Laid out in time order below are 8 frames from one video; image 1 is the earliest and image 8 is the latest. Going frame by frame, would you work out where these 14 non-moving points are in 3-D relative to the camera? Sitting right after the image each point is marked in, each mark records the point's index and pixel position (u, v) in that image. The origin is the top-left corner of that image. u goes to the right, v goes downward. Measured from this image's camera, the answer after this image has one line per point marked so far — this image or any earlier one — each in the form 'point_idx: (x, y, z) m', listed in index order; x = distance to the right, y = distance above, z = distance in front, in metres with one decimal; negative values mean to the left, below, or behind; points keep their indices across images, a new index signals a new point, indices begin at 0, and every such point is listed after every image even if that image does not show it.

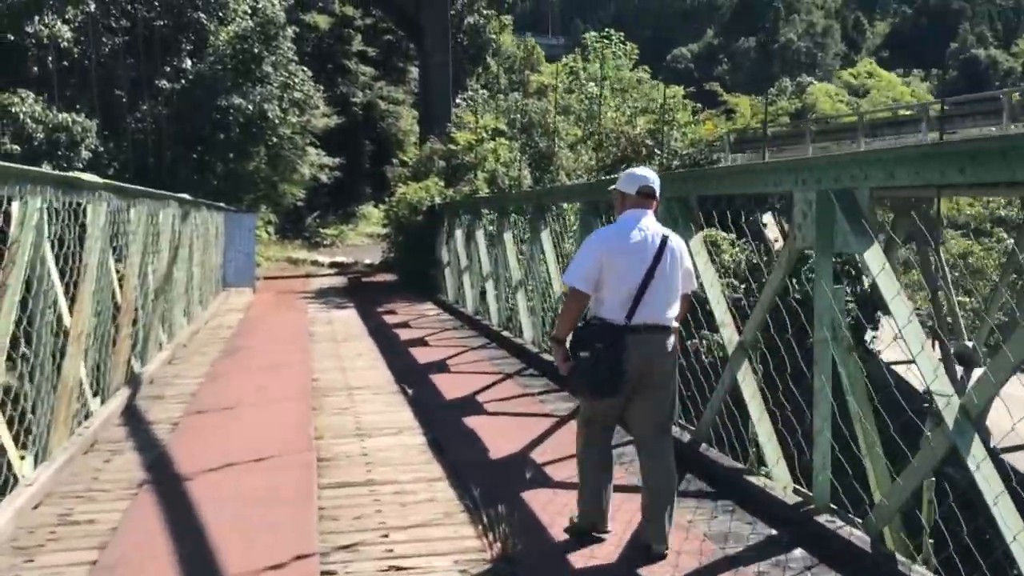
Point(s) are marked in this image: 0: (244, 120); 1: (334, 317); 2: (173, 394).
0: (-4.7, +3.0, +17.5) m
1: (-1.9, -0.3, +10.5) m
2: (-2.0, -0.6, +5.9) m
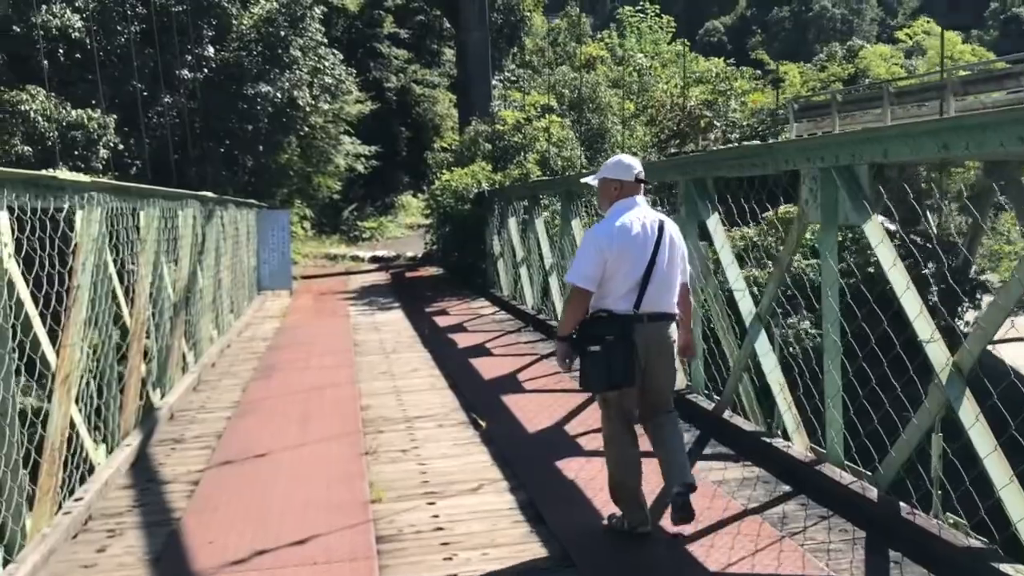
0: (-4.0, +3.0, +16.6) m
1: (-1.3, -0.3, +9.5) m
2: (-1.6, -0.7, +4.9) m
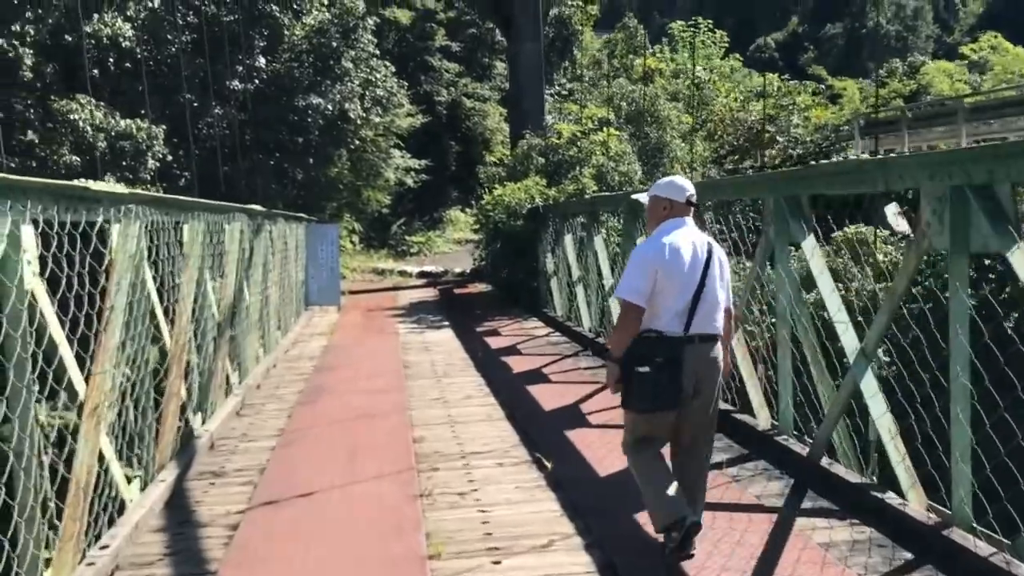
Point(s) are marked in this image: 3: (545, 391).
0: (-3.1, +2.7, +16.3) m
1: (-0.8, -0.5, +9.1) m
2: (-1.3, -0.8, +4.6) m
3: (+0.2, -0.6, +6.1) m
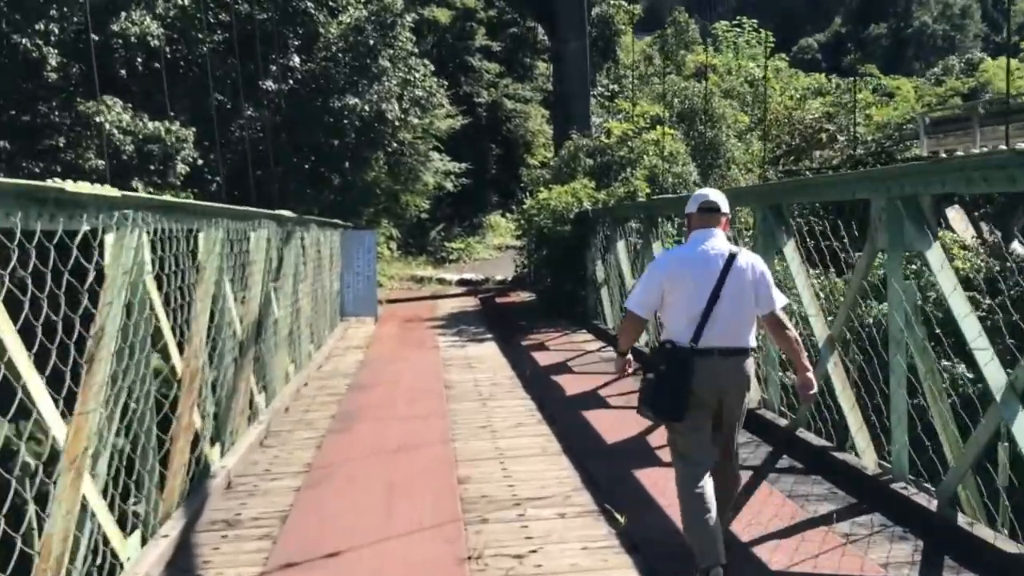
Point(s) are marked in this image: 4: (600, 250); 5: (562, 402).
0: (-2.4, +2.6, +15.8) m
1: (-0.3, -0.6, +8.4) m
2: (-1.0, -0.9, +3.9) m
3: (+0.5, -0.7, +5.4) m
4: (+0.9, +0.4, +9.7) m
5: (+0.3, -0.7, +6.0) m
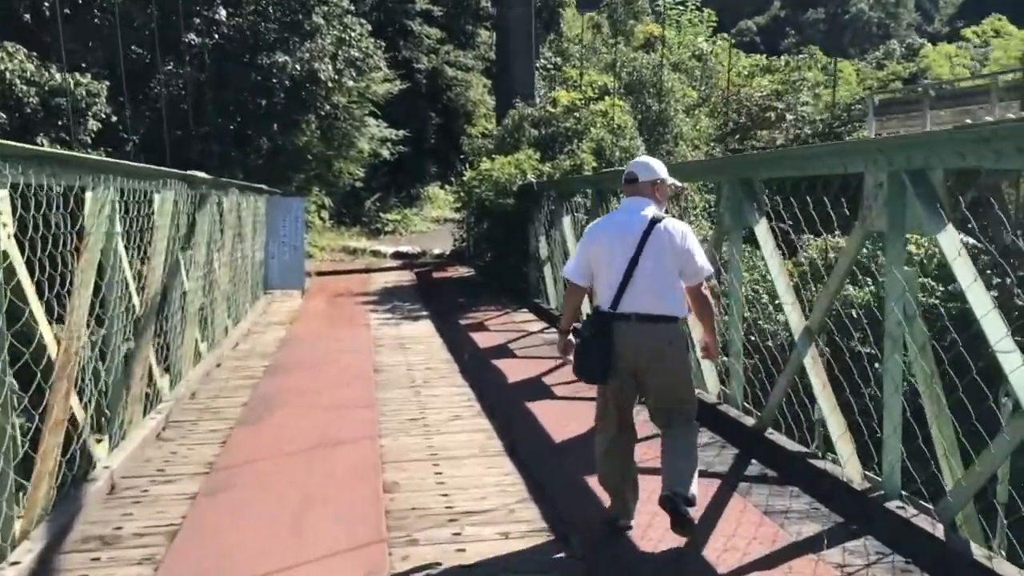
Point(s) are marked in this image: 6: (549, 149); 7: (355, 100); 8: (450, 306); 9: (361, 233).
0: (-3.3, +3.0, +15.0) m
1: (-0.8, -0.4, +7.8) m
2: (-1.2, -0.8, +3.3) m
3: (+0.2, -0.6, +4.9) m
4: (+0.3, +0.6, +9.1) m
5: (0.0, -0.6, +5.5) m
6: (+0.4, +1.6, +11.2) m
7: (-2.6, +3.1, +16.7) m
8: (-0.6, -0.2, +9.8) m
9: (-3.0, +1.1, +19.8) m
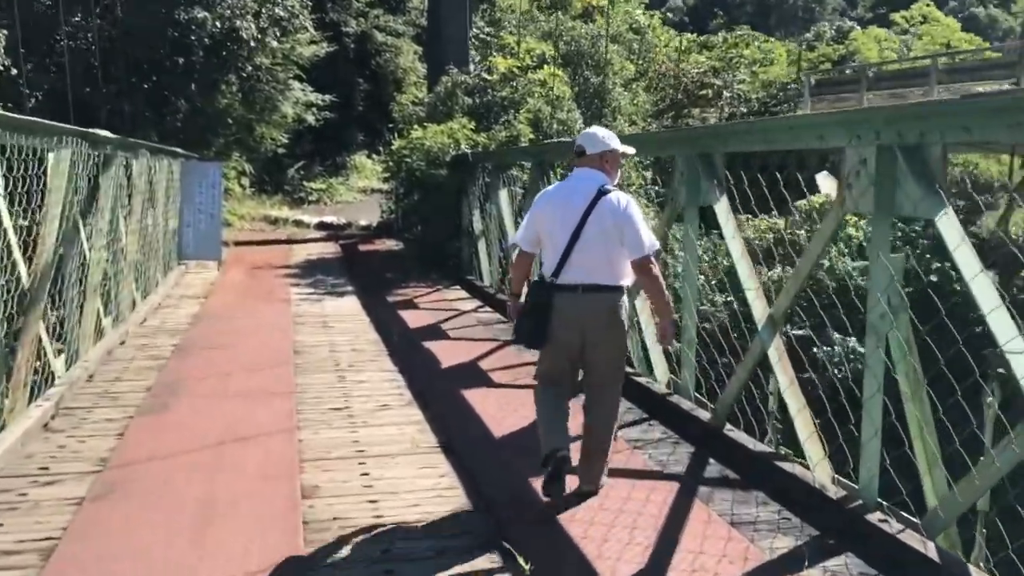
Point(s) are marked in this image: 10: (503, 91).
0: (-4.3, +3.5, +14.2) m
1: (-1.4, -0.2, +7.3) m
2: (-1.4, -0.7, +2.8) m
3: (-0.1, -0.5, +4.5) m
4: (-0.3, +0.8, +8.7) m
5: (-0.4, -0.4, +5.0) m
6: (-0.3, +1.8, +10.8) m
7: (-3.7, +3.6, +15.9) m
8: (-1.3, +0.1, +9.3) m
9: (-4.3, +1.7, +19.0) m
10: (-0.1, +2.1, +10.7) m
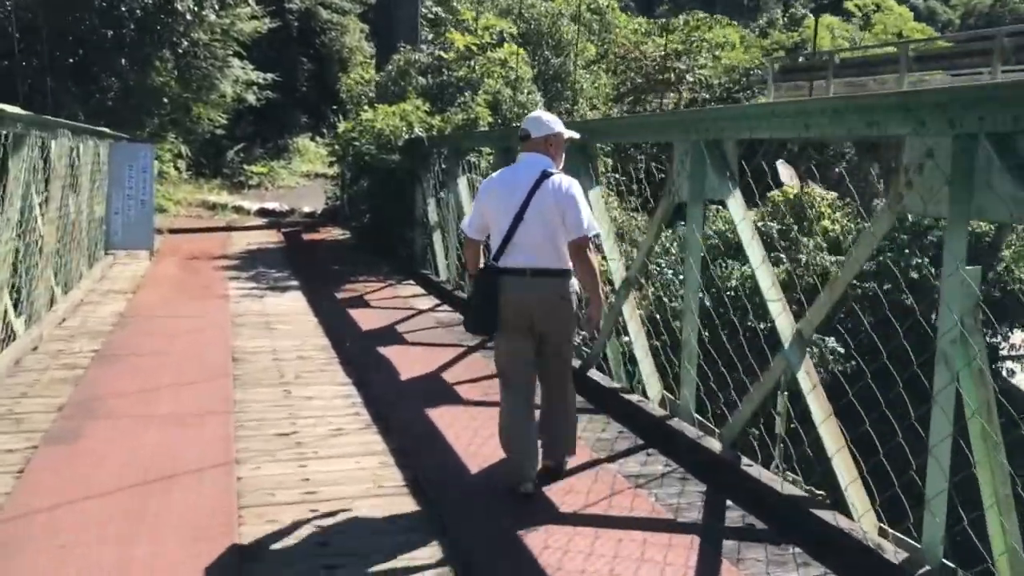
0: (-4.9, +3.6, +13.3) m
1: (-1.6, -0.2, +6.7) m
2: (-1.4, -0.8, +2.2) m
3: (-0.2, -0.5, +3.9) m
4: (-0.6, +0.8, +8.1) m
5: (-0.5, -0.5, +4.4) m
6: (-0.8, +1.9, +10.1) m
7: (-4.4, +3.8, +15.1) m
8: (-1.6, +0.1, +8.6) m
9: (-5.2, +1.9, +18.2) m
10: (-0.5, +2.2, +10.1) m
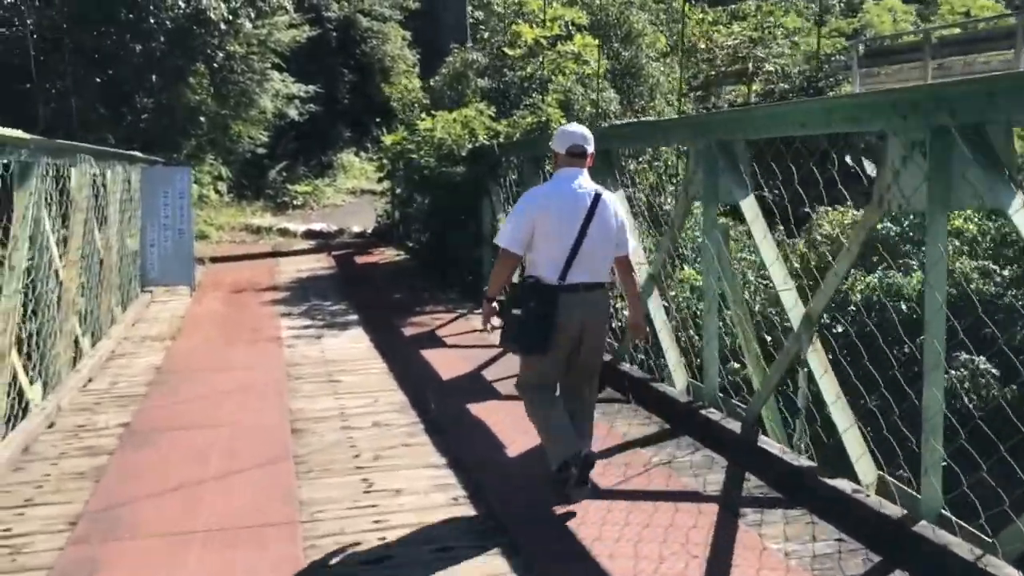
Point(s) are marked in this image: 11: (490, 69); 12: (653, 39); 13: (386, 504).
0: (-4.2, +3.2, +12.4) m
1: (-1.0, -0.4, +5.7) m
2: (-1.0, -1.0, +1.1) m
3: (+0.3, -0.7, +2.8) m
4: (0.0, +0.6, +7.0) m
5: (0.0, -0.6, +3.4) m
6: (-0.1, +1.7, +9.1) m
7: (-3.6, +3.4, +14.2) m
8: (-1.0, -0.1, +7.6) m
9: (-4.3, +1.4, +17.3) m
10: (+0.1, +2.0, +9.1) m
11: (-0.2, +2.0, +9.3) m
12: (+1.5, +2.7, +10.8) m
13: (-0.4, -0.7, +3.1) m
